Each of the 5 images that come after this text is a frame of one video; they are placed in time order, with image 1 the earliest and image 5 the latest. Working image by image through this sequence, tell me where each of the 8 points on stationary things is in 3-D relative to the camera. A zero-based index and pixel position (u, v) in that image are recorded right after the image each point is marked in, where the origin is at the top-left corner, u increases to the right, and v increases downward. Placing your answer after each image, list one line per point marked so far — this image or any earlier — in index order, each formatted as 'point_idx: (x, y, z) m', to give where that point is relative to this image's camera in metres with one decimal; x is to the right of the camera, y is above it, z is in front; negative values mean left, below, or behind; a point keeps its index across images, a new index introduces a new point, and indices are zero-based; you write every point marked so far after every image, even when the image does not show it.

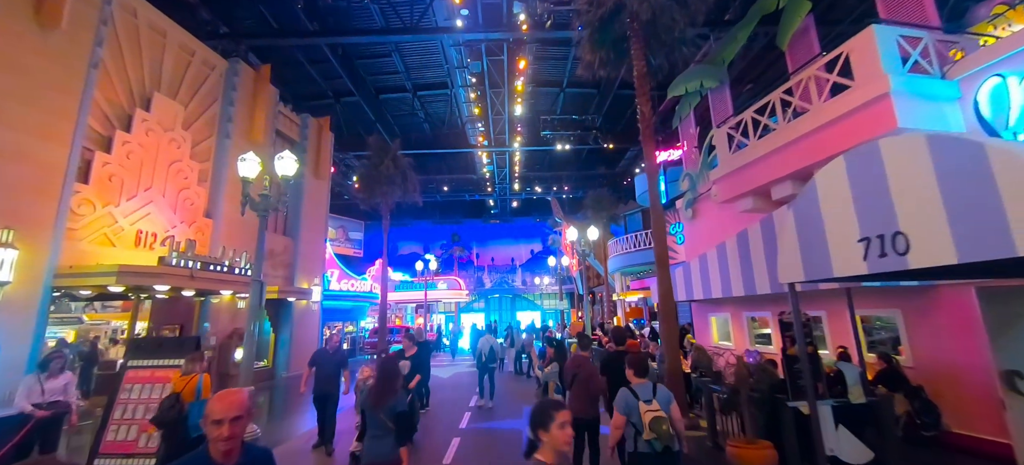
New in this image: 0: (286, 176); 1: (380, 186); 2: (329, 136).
0: (-4.3, +1.1, +7.6) m
1: (-5.3, +1.9, +15.4) m
2: (-7.9, +4.2, +17.2) m
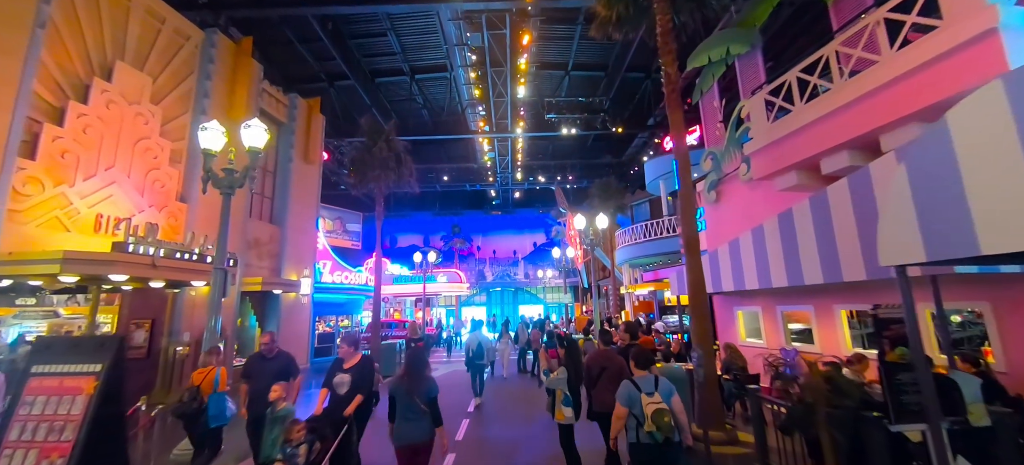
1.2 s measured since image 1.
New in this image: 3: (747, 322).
0: (-4.2, +1.4, +6.5) m
1: (-5.2, +2.3, +14.3) m
2: (-7.8, +4.7, +16.1) m
3: (+5.3, -2.0, +8.9) m
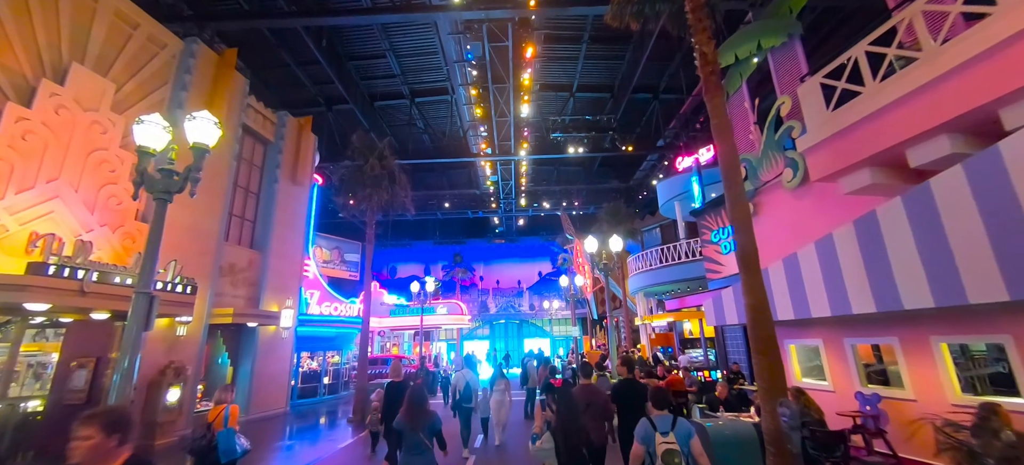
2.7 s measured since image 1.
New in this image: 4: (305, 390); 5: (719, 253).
0: (-4.2, +1.2, +5.3) m
1: (-5.1, +1.5, +13.2) m
2: (-7.7, +3.7, +15.2) m
3: (+5.3, -2.3, +7.3) m
4: (-8.1, -6.1, +15.5) m
5: (+5.8, -0.6, +11.1) m
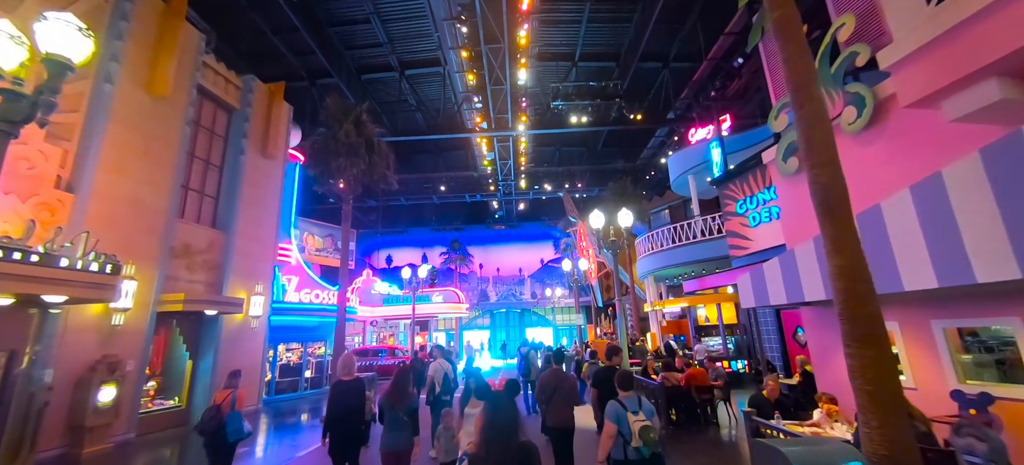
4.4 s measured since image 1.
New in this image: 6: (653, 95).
0: (-4.4, +1.7, +3.9) m
1: (-5.2, +2.1, +11.7) m
2: (-7.8, +4.4, +13.7) m
3: (+5.2, -1.7, +5.8) m
4: (-8.1, -5.4, +14.2) m
5: (+5.7, +0.2, +9.6) m
6: (+6.7, +6.6, +18.9) m
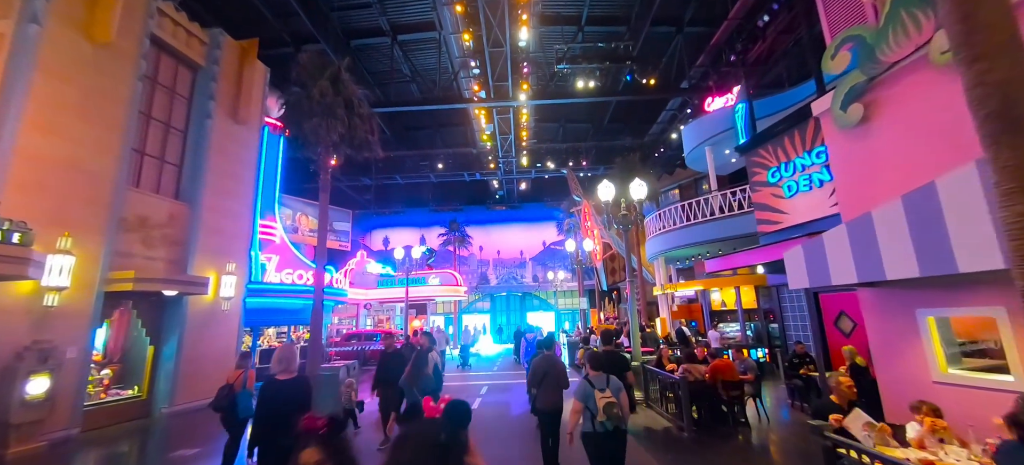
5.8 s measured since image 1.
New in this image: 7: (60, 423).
0: (-4.5, +2.1, +2.6) m
1: (-5.3, +2.9, +10.4) m
2: (-7.8, +5.1, +12.3) m
3: (+5.1, -1.2, +4.6) m
4: (-8.2, -4.6, +13.2) m
5: (+5.6, +0.8, +8.3) m
6: (+6.7, +7.5, +17.4) m
7: (-8.1, -3.4, +7.1) m
